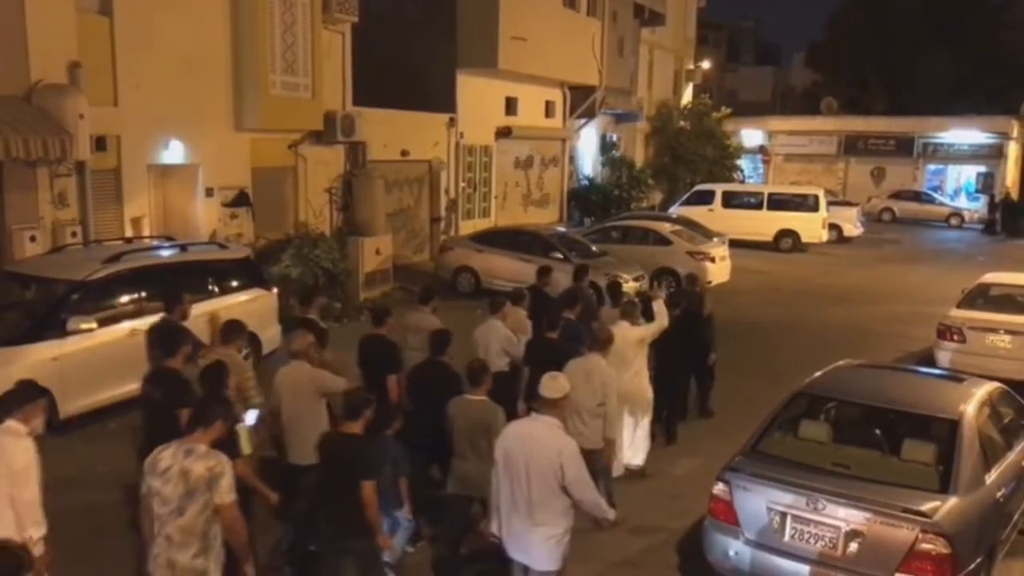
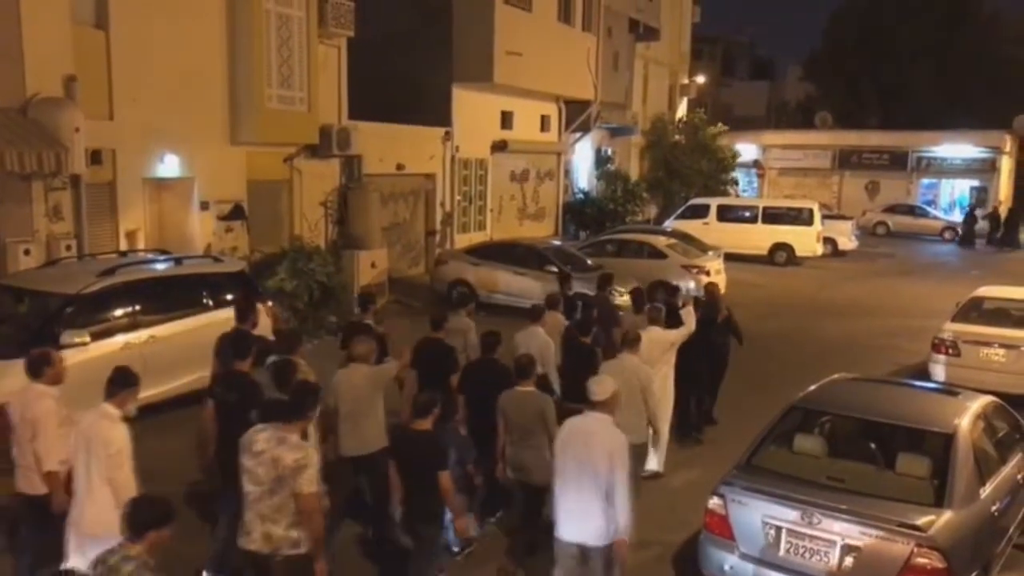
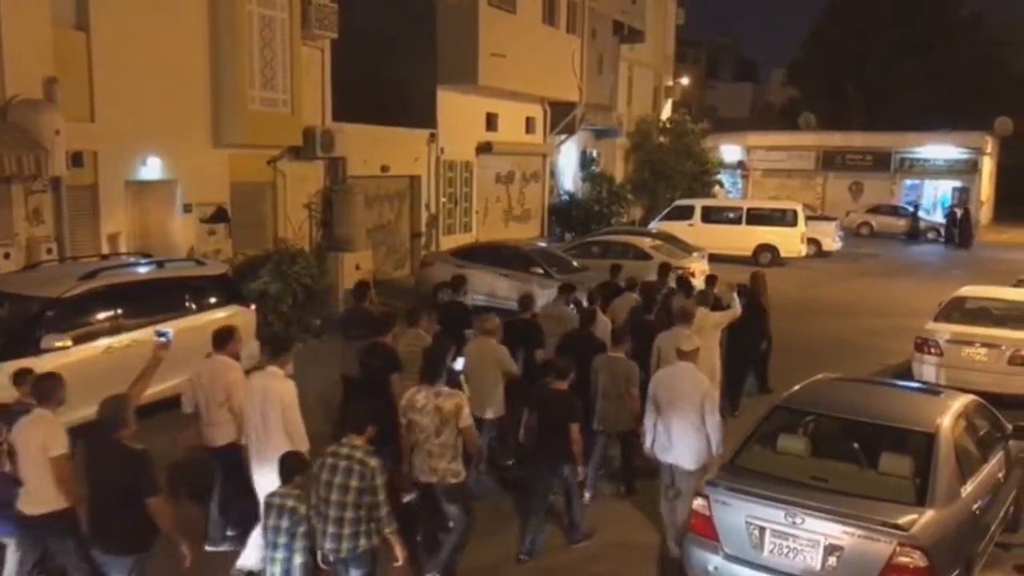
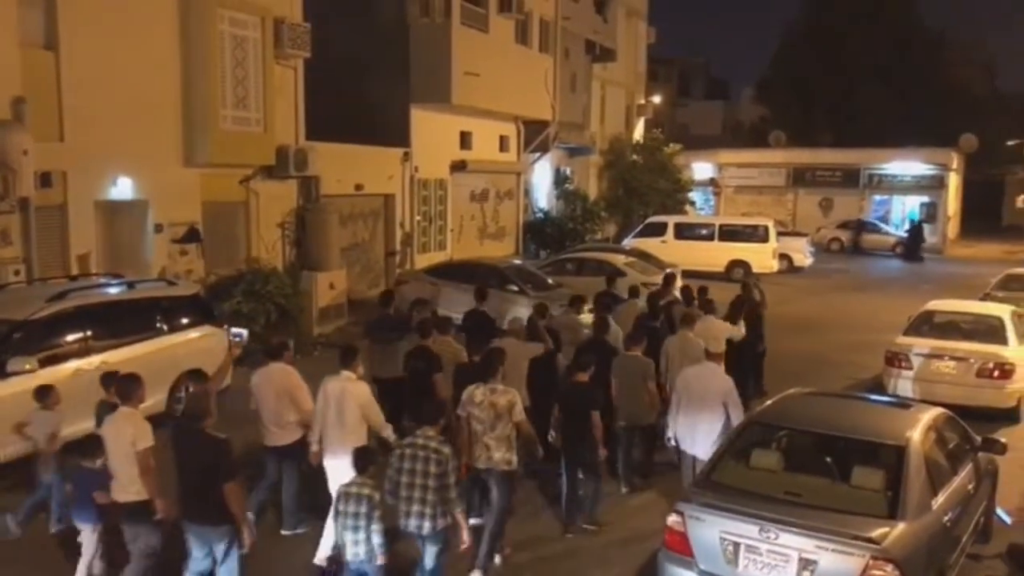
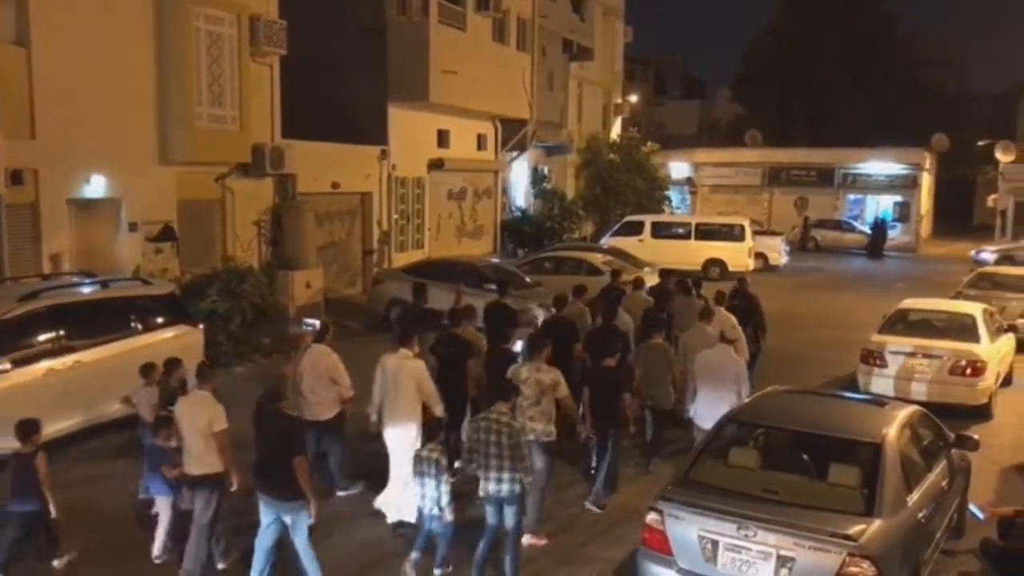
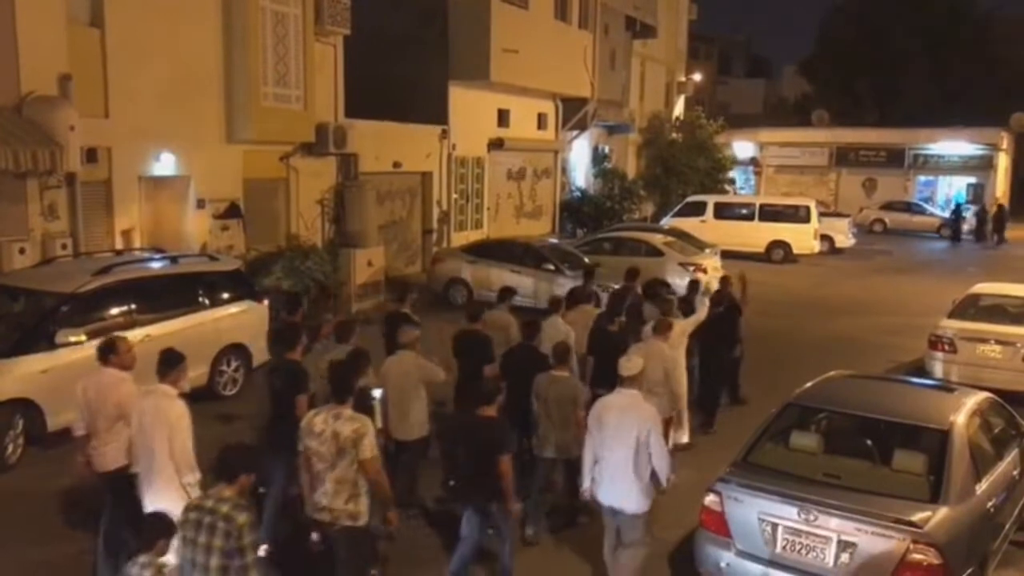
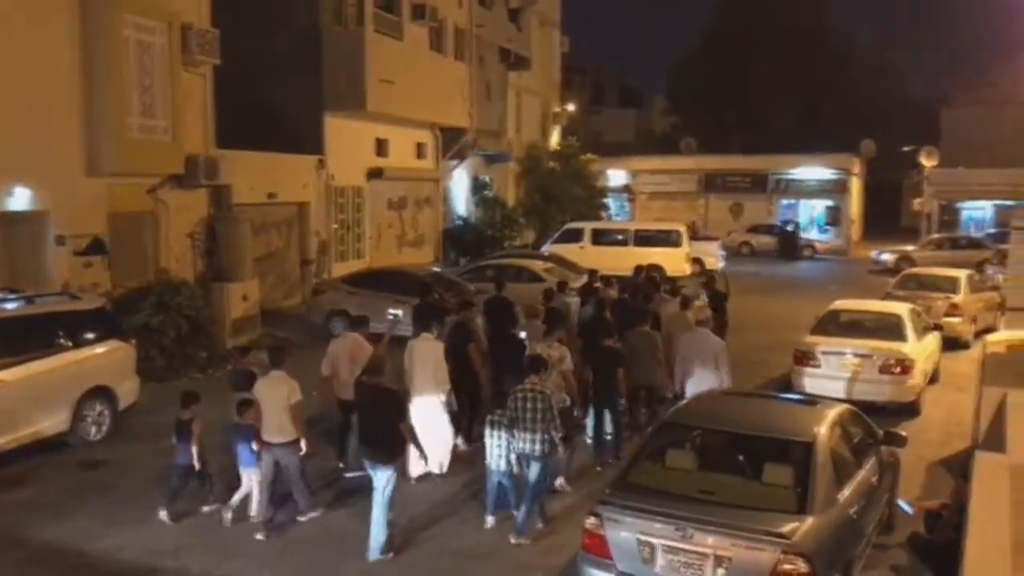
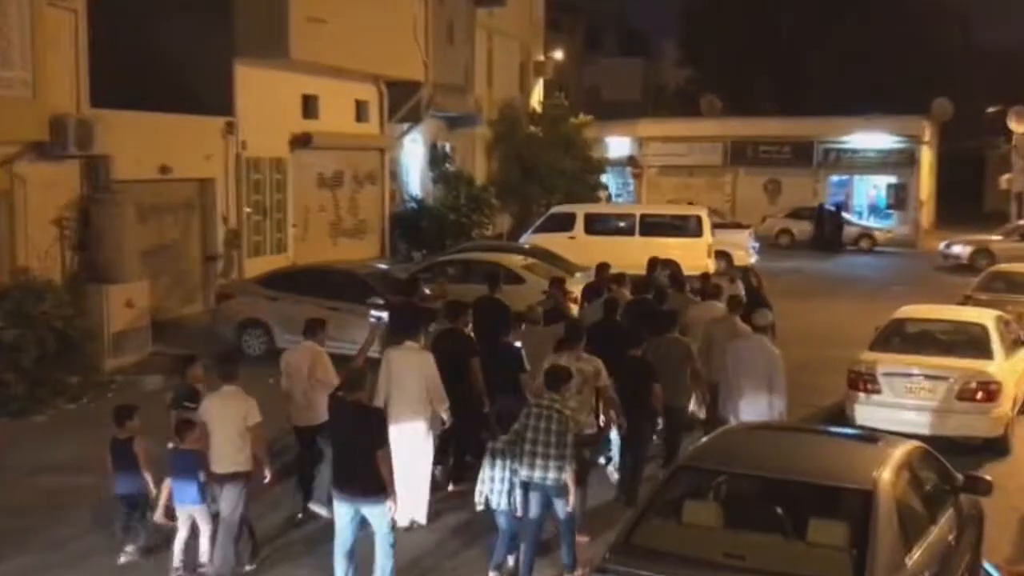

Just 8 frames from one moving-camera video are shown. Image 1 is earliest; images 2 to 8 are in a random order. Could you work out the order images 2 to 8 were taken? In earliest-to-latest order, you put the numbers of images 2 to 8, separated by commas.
2, 6, 3, 4, 5, 7, 8
